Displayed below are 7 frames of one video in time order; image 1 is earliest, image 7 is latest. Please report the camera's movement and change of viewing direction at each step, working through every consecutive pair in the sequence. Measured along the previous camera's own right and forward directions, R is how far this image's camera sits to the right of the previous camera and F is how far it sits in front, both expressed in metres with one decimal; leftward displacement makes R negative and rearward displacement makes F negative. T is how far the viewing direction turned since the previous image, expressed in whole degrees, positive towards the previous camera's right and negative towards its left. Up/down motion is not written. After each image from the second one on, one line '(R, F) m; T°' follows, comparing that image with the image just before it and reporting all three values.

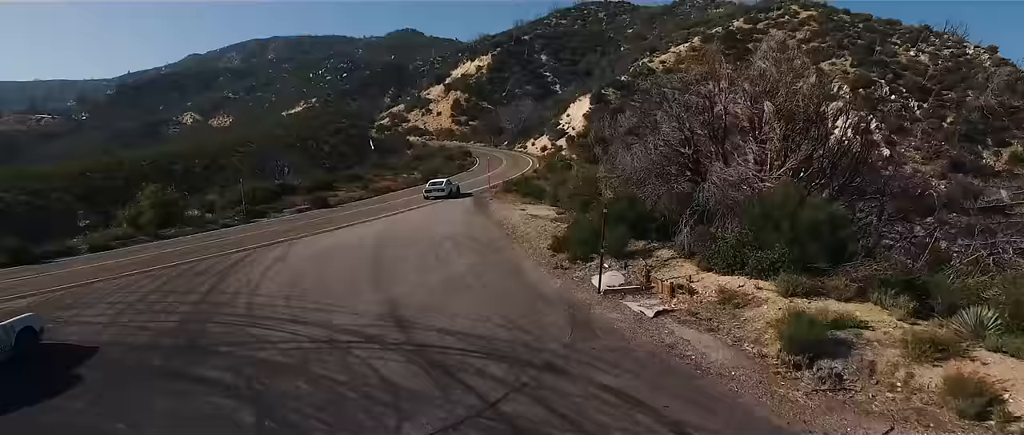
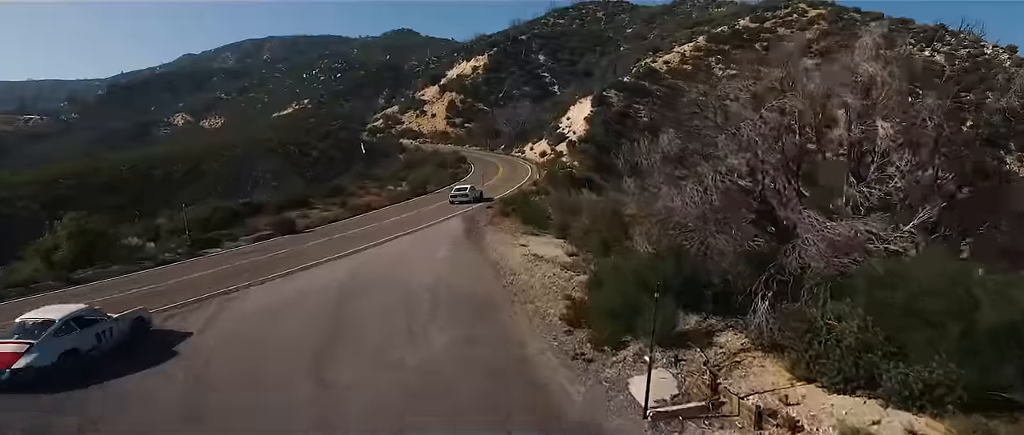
(0.0, +2.8) m; 0°
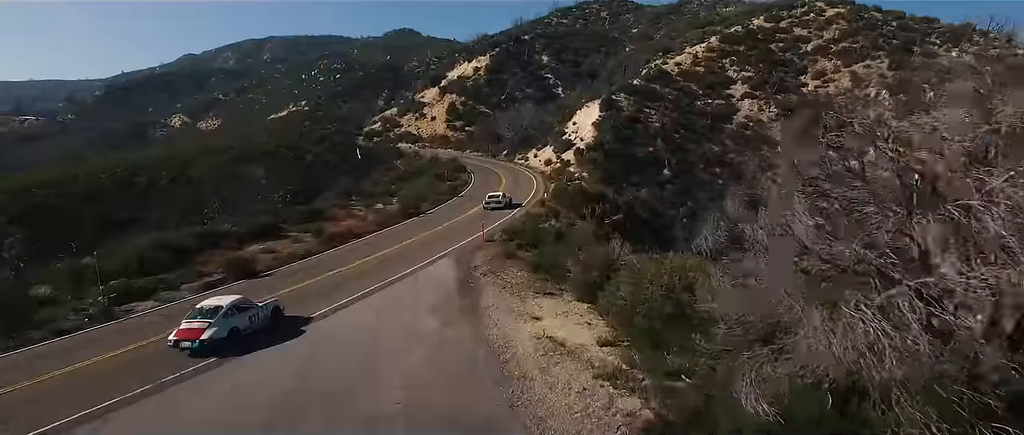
(-0.1, +3.1) m; 0°
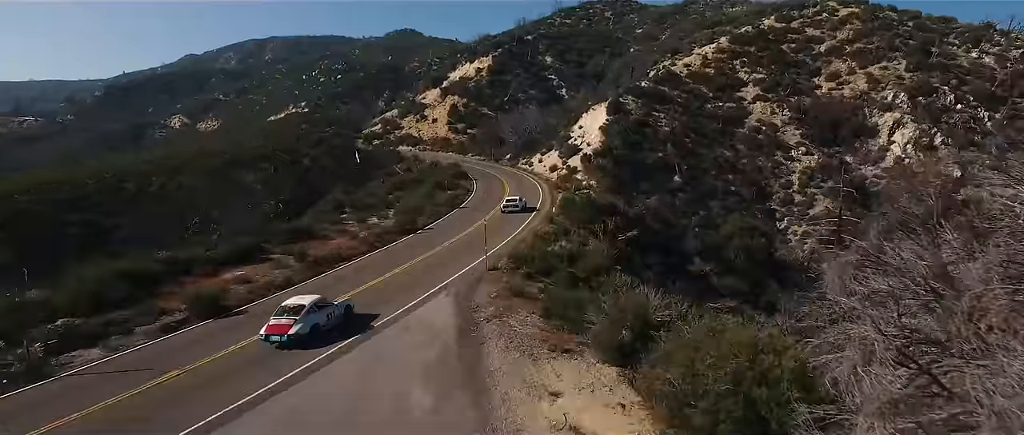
(-0.1, +1.8) m; 0°
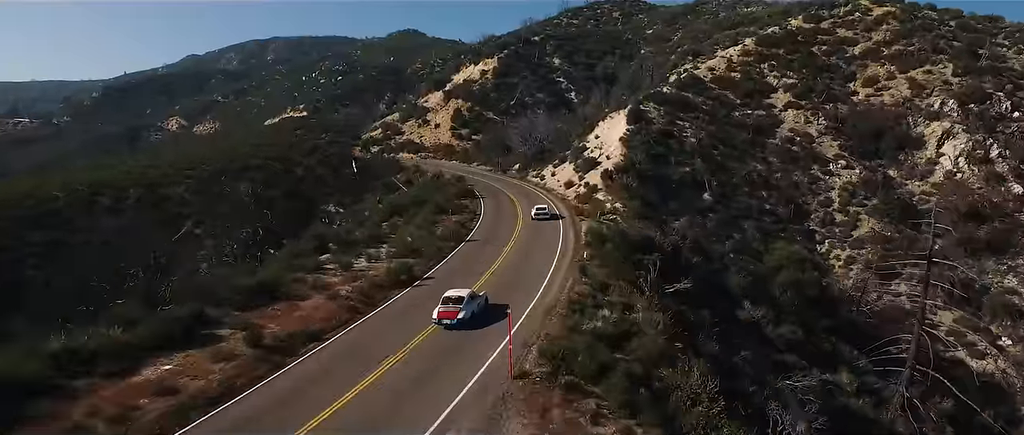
(-0.5, +4.2) m; 0°
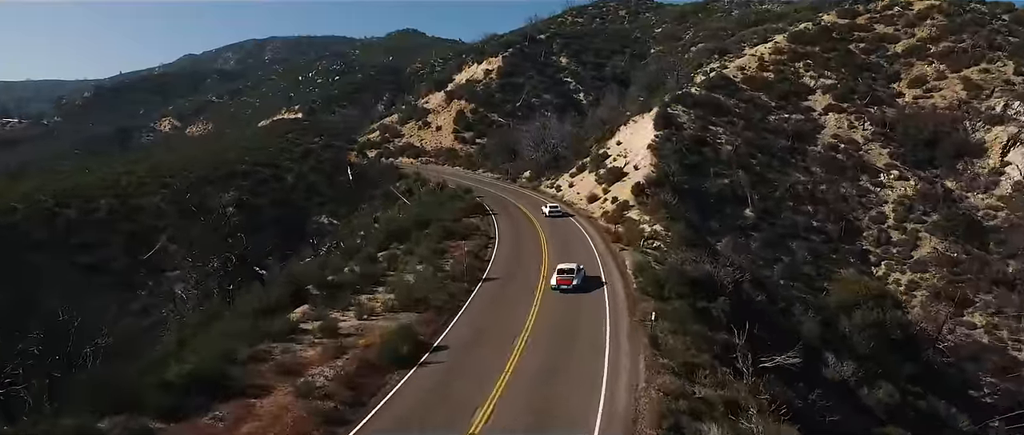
(-0.8, +4.6) m; 0°
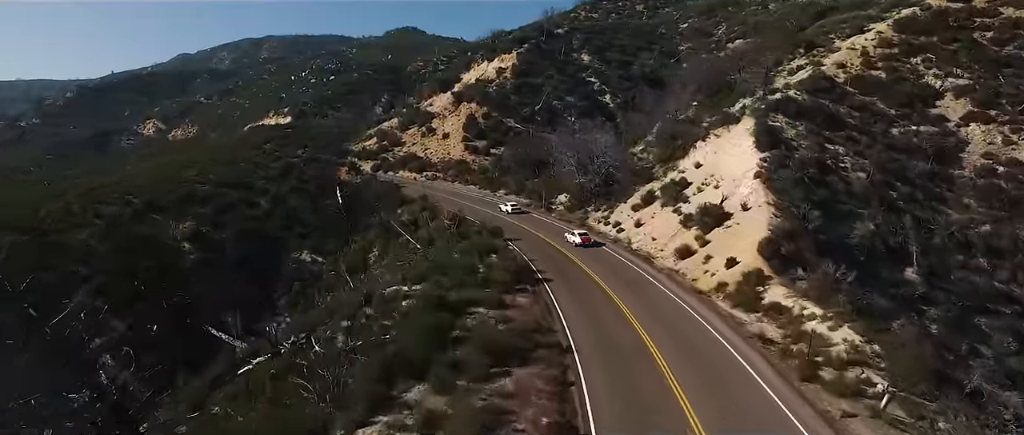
(-2.0, +10.6) m; 0°
